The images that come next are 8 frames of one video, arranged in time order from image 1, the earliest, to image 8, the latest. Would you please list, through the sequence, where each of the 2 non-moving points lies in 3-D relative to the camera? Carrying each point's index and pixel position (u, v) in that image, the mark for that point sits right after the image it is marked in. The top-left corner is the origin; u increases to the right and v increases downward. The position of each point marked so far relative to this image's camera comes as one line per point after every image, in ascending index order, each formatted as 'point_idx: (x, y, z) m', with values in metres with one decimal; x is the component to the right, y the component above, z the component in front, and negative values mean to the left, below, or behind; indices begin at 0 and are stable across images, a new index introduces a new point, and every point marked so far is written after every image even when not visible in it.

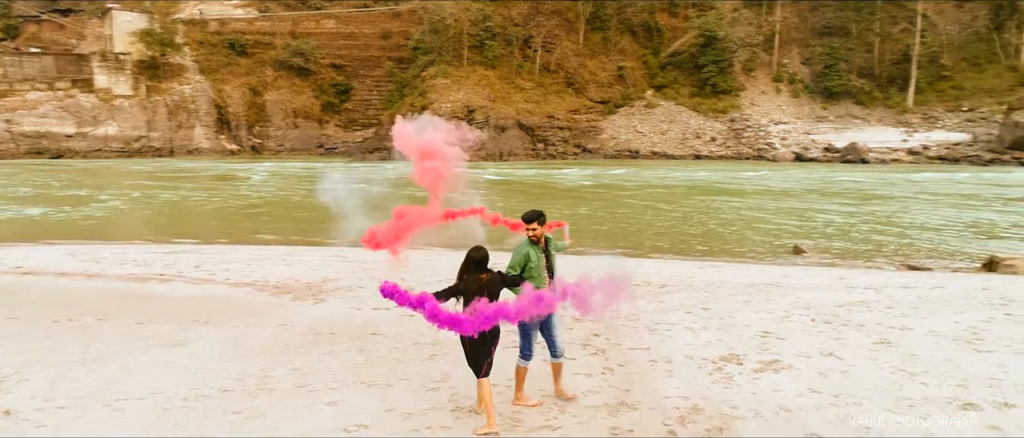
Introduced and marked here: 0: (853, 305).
0: (+3.7, -0.9, +7.7) m
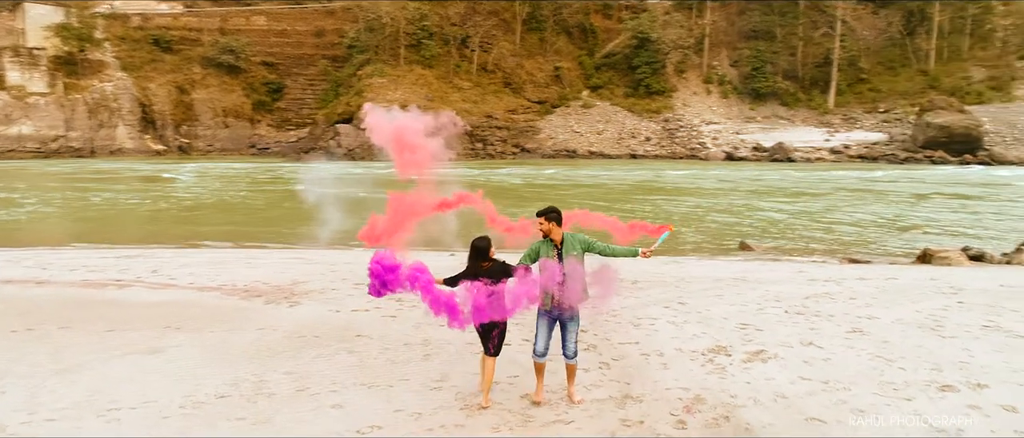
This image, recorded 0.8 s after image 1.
0: (+3.5, -0.9, +8.1) m
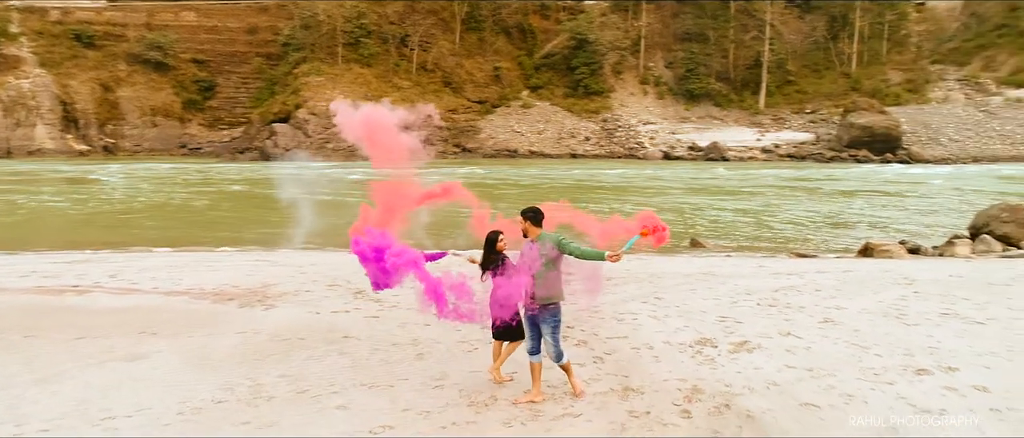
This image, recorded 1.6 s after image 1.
0: (+3.3, -0.8, +8.5) m
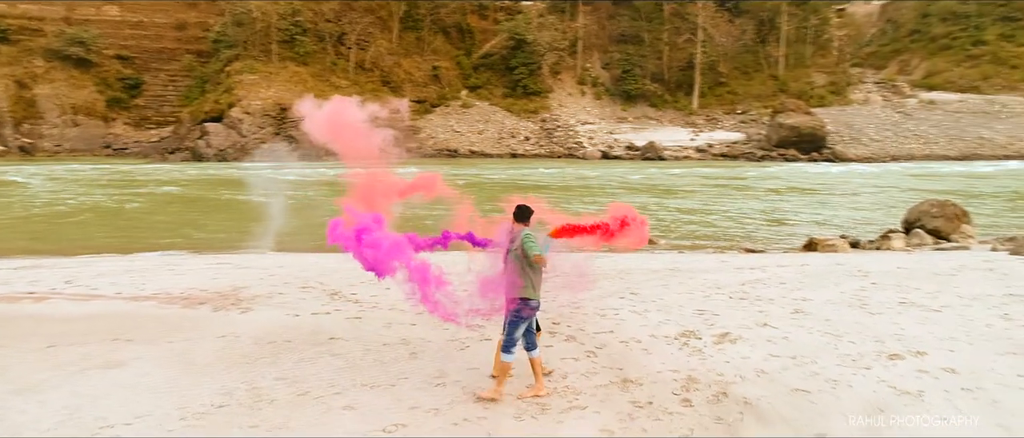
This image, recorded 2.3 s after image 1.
0: (+3.0, -0.8, +8.9) m
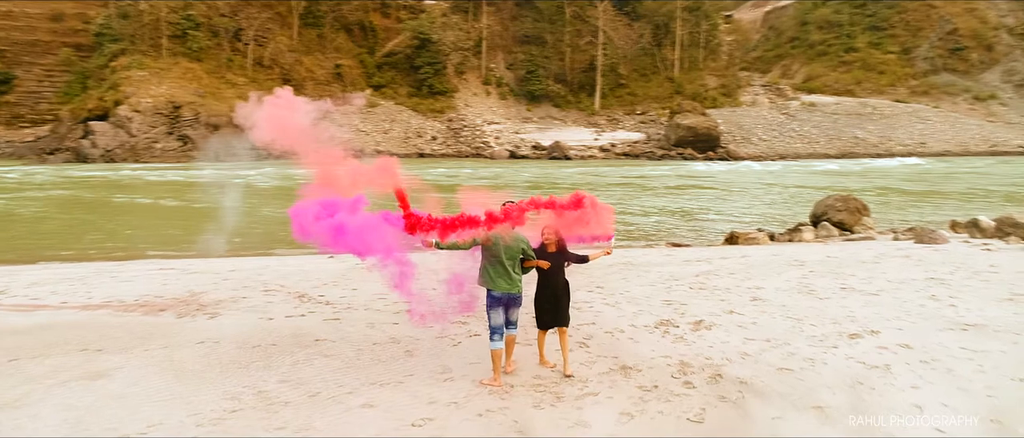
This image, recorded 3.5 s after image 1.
0: (+2.6, -0.7, +9.5) m
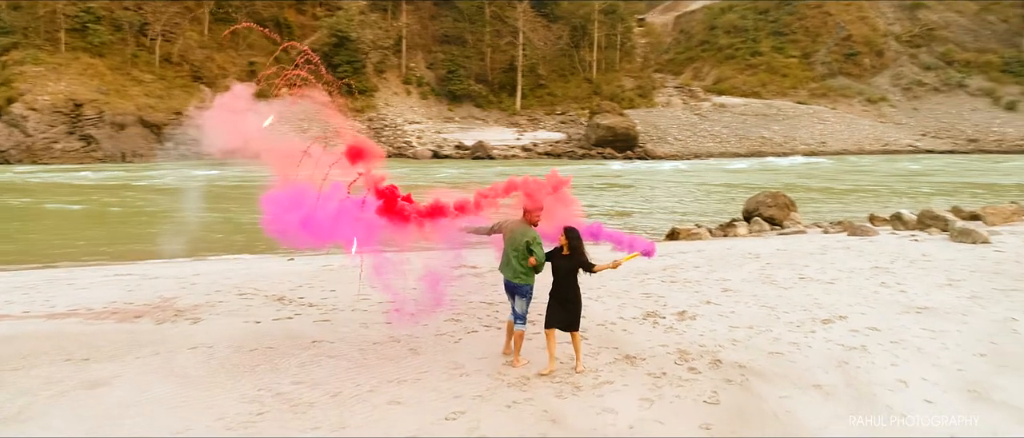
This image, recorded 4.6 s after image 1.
0: (+2.2, -0.7, +9.9) m
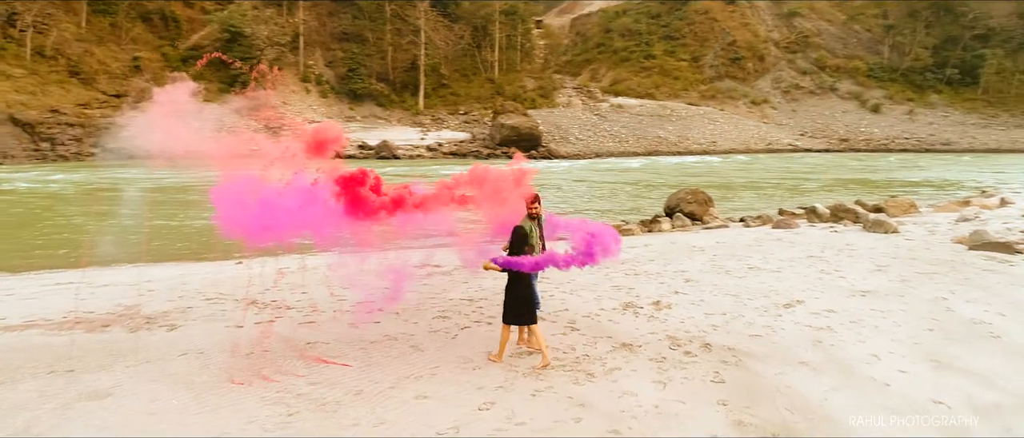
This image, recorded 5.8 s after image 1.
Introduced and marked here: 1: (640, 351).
0: (+1.7, -0.6, +10.5) m
1: (+1.1, -1.2, +6.5) m
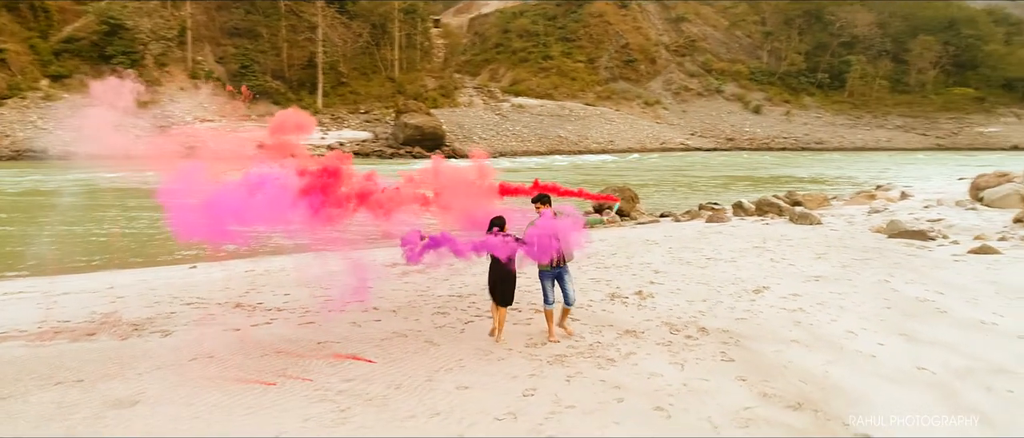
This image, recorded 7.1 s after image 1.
0: (+1.2, -0.6, +11.0) m
1: (+1.3, -1.1, +6.9) m
